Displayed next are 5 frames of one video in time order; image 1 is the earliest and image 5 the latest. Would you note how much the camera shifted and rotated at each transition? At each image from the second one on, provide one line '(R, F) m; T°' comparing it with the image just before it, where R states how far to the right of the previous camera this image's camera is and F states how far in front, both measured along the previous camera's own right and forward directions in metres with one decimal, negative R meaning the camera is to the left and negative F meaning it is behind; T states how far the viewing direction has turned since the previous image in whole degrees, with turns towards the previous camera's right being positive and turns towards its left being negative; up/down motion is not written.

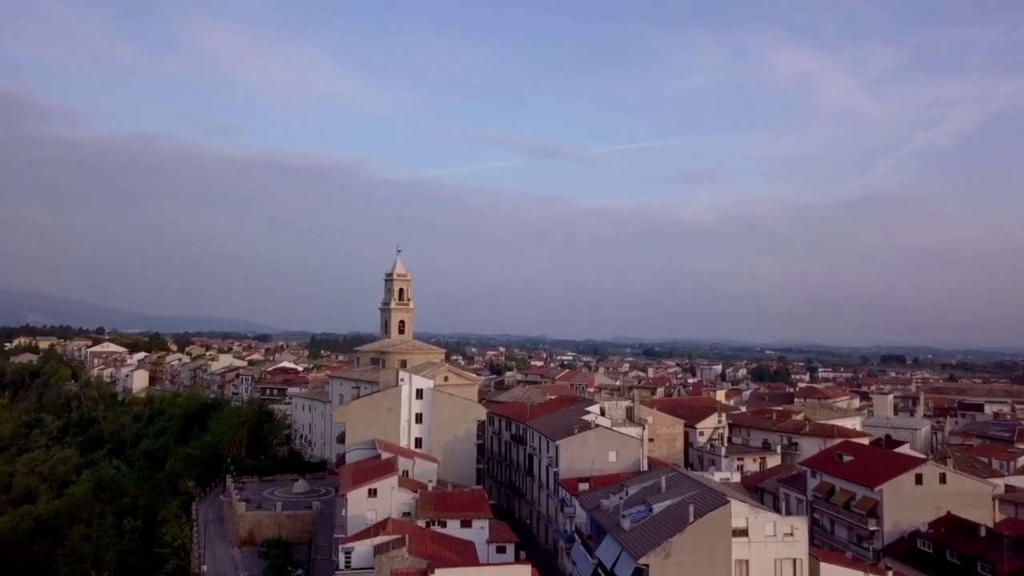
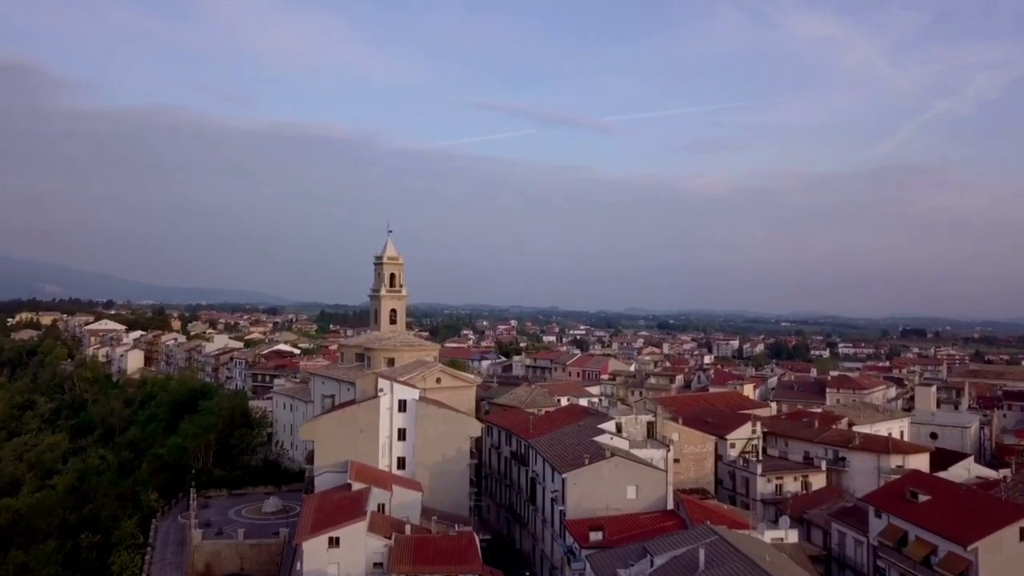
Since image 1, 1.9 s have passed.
(+0.5, +5.0) m; -1°
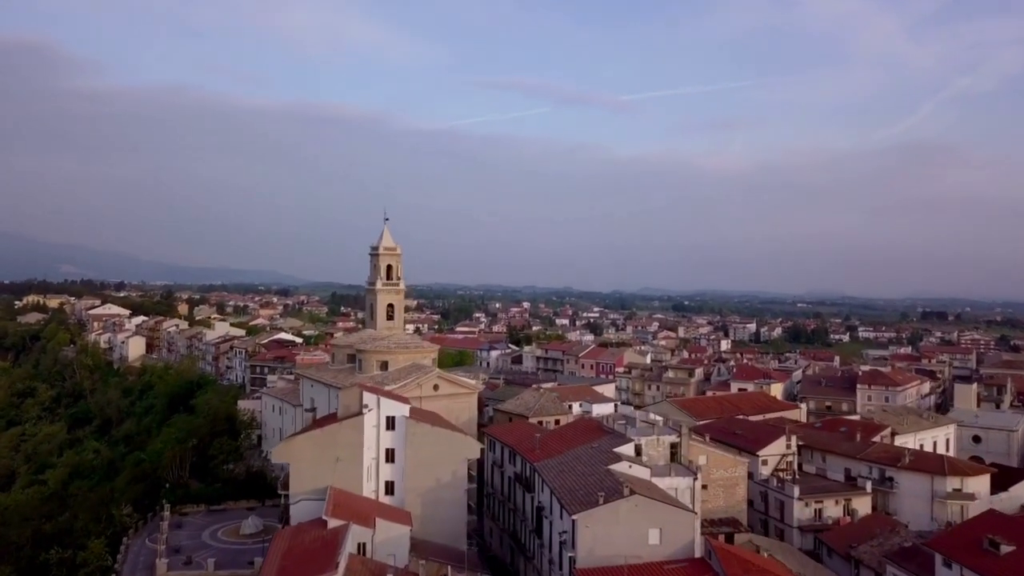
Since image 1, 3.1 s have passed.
(+0.3, +3.5) m; -1°
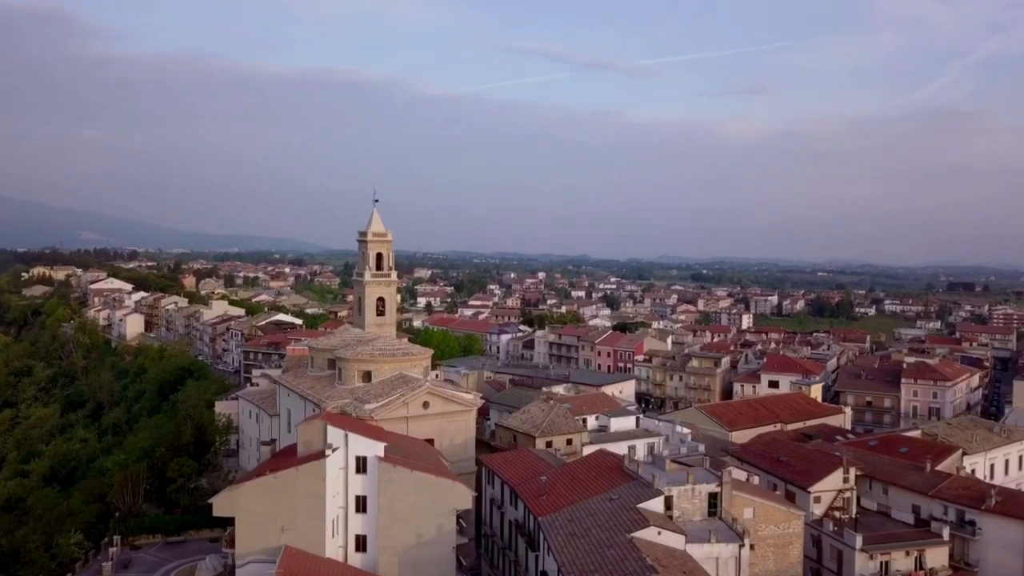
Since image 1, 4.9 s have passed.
(+0.4, +4.7) m; -1°
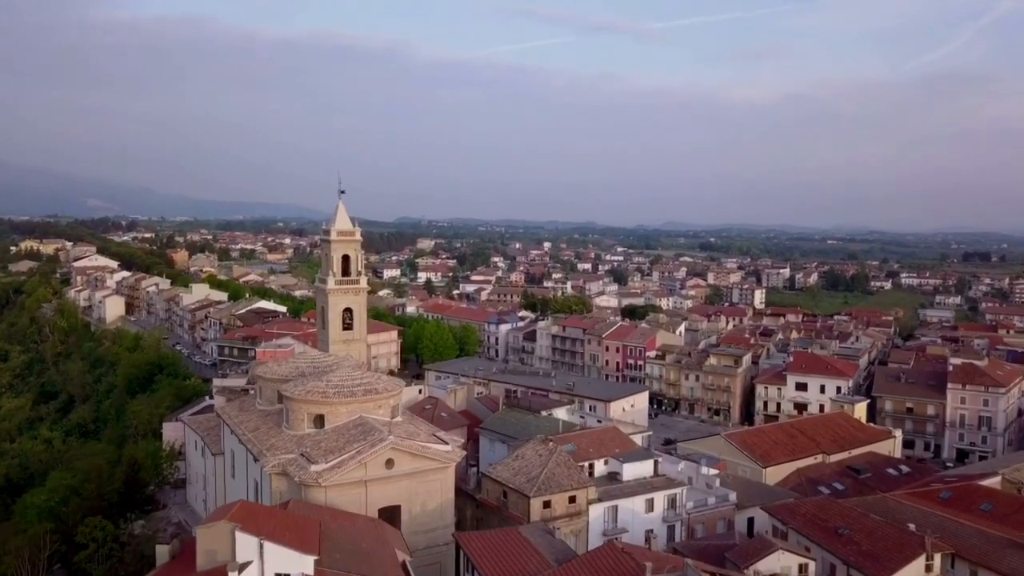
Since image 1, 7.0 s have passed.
(+0.5, +5.6) m; 0°
